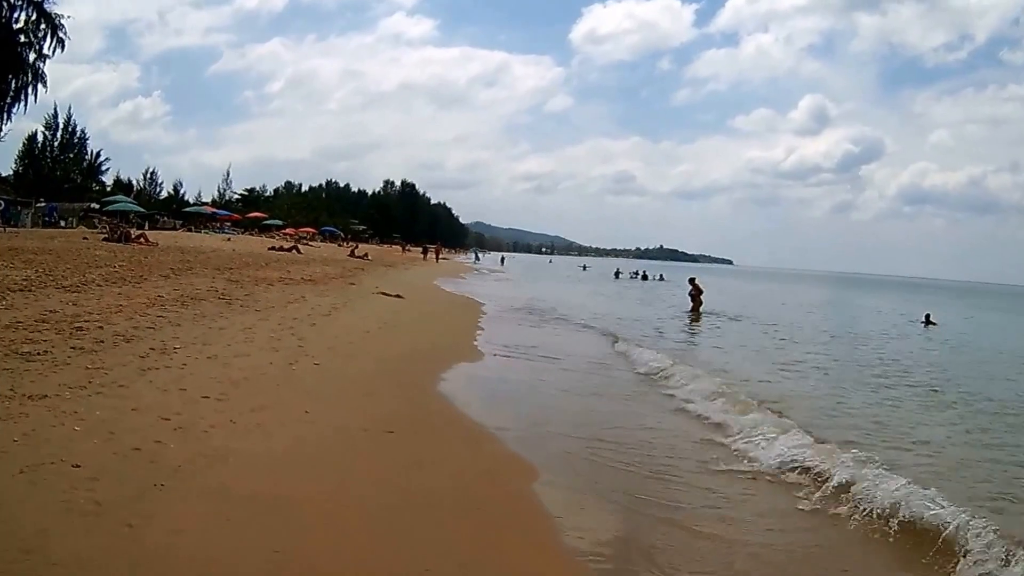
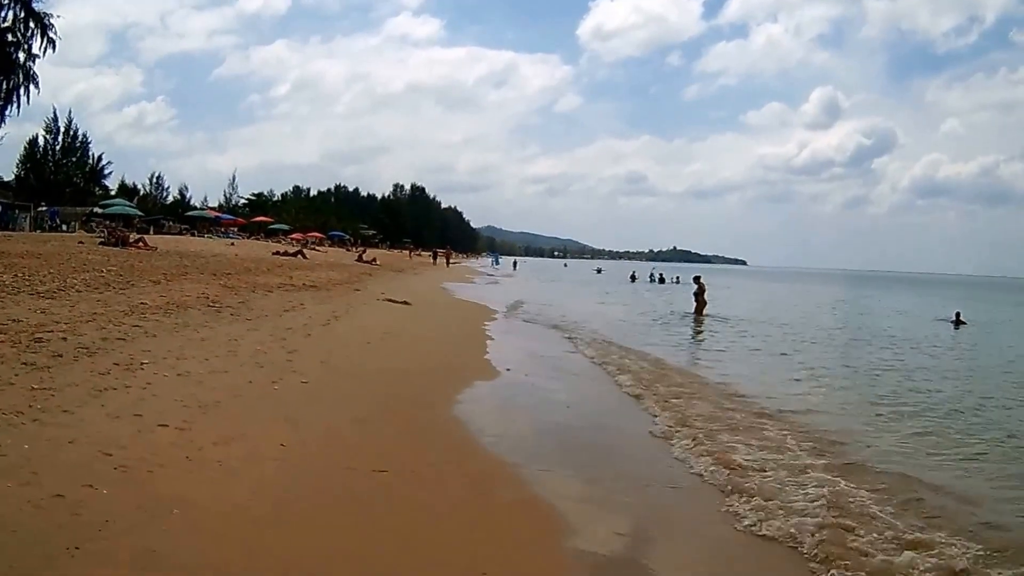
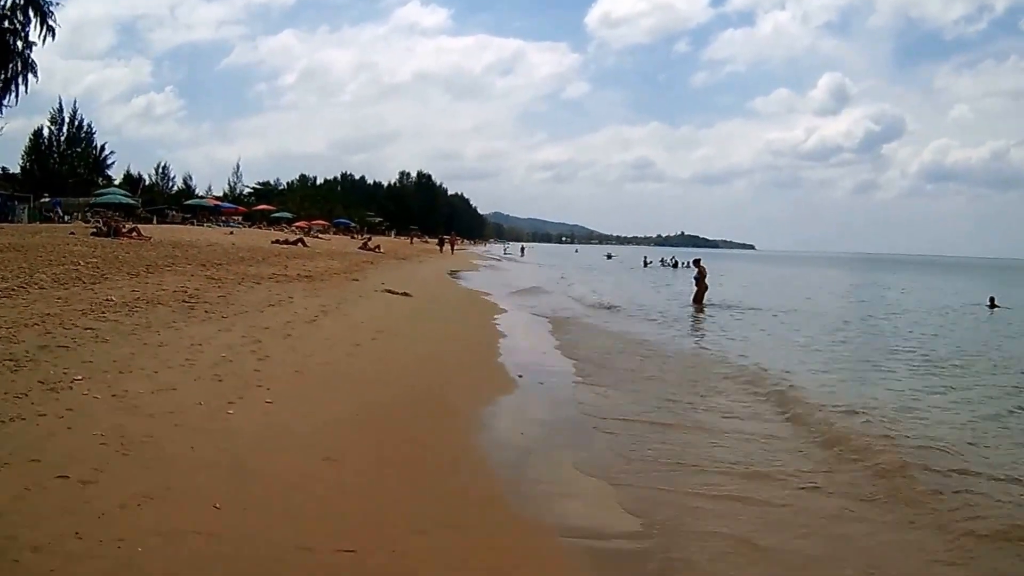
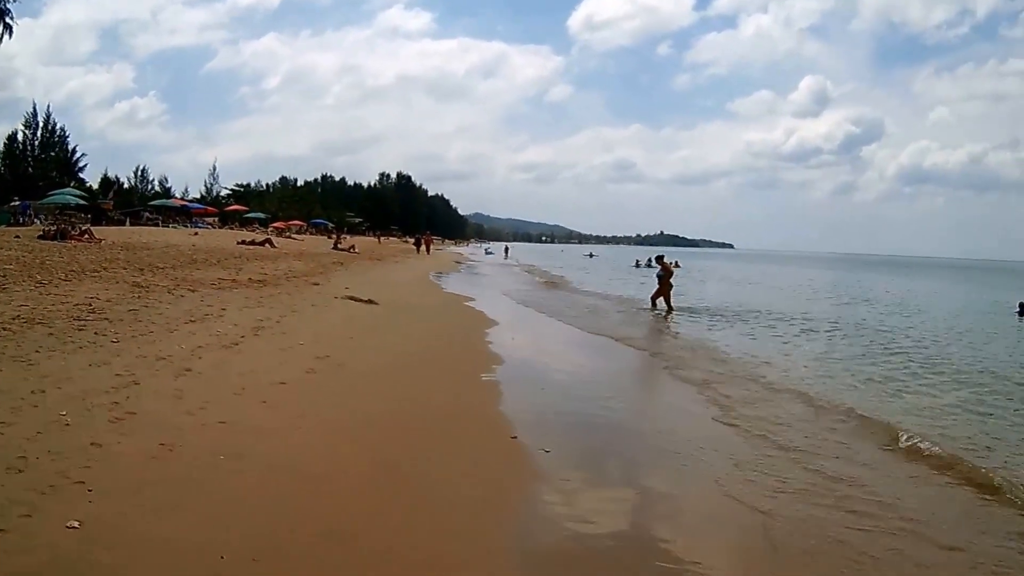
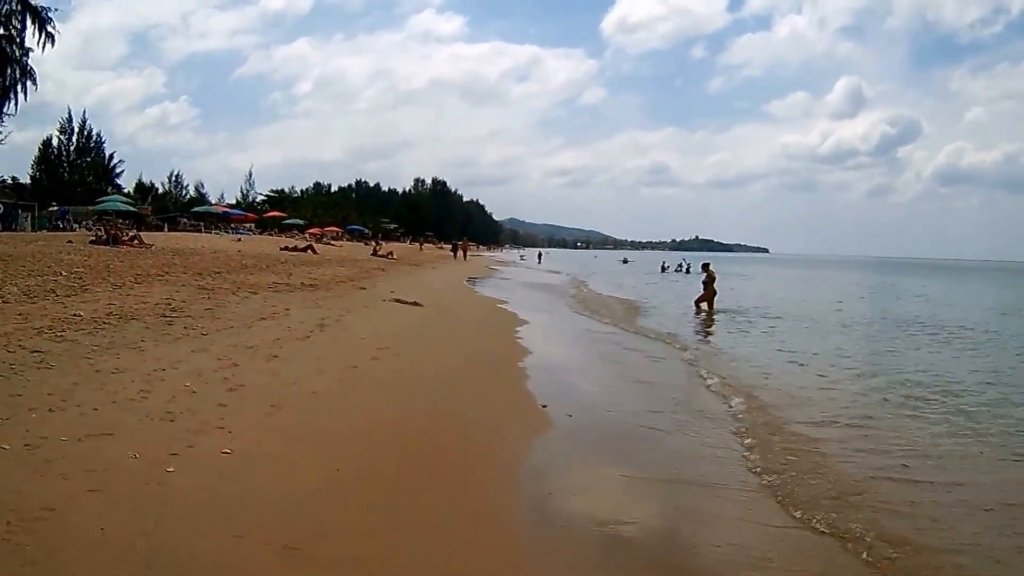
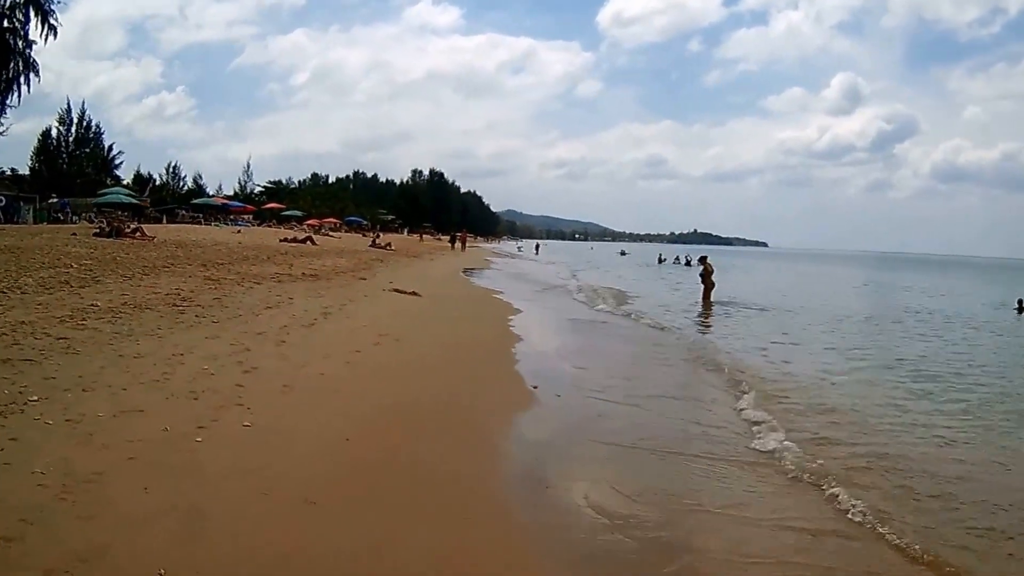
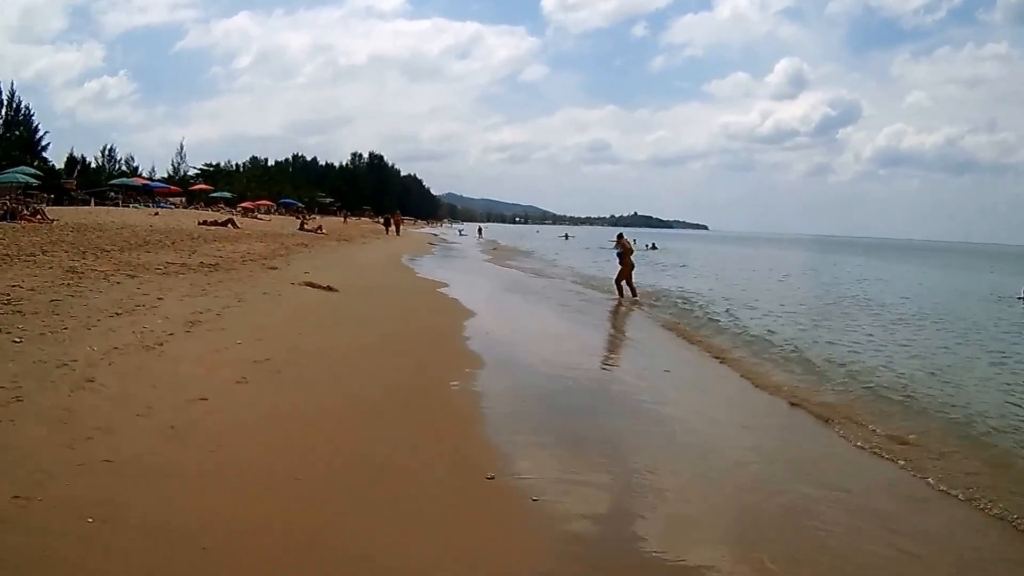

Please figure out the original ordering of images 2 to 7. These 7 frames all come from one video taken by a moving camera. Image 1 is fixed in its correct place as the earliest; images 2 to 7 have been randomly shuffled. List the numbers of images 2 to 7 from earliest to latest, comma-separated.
2, 3, 6, 5, 4, 7
